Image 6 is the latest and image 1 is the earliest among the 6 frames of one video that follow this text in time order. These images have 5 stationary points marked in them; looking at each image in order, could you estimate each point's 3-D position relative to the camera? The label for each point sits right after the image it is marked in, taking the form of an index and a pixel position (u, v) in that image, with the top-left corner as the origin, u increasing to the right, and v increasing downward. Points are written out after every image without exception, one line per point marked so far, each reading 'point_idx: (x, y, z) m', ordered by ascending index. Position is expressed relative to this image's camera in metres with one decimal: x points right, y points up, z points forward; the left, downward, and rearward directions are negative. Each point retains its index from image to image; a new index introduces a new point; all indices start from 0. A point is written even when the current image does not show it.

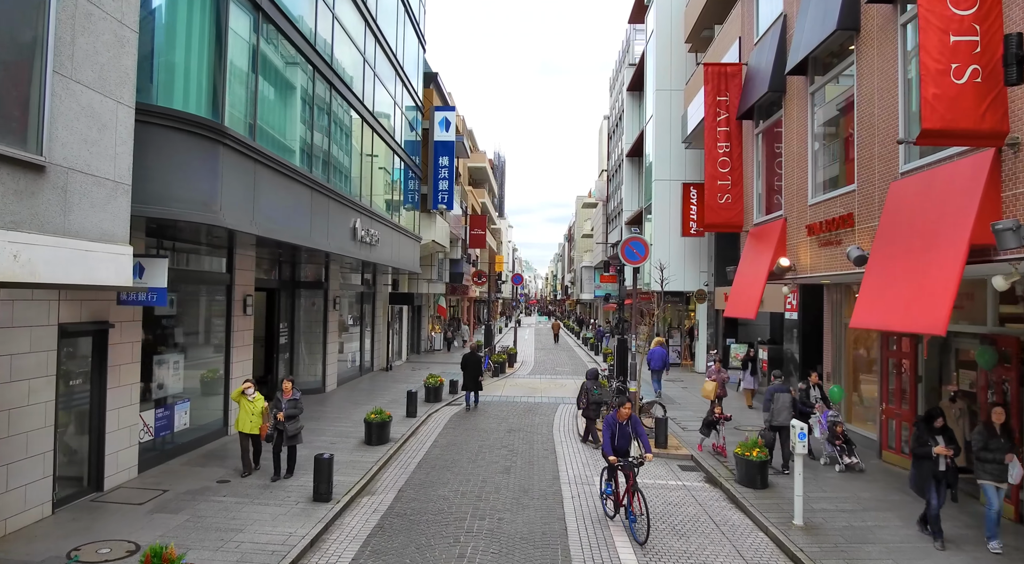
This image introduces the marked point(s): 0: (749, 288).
0: (+4.9, -0.1, +13.4) m
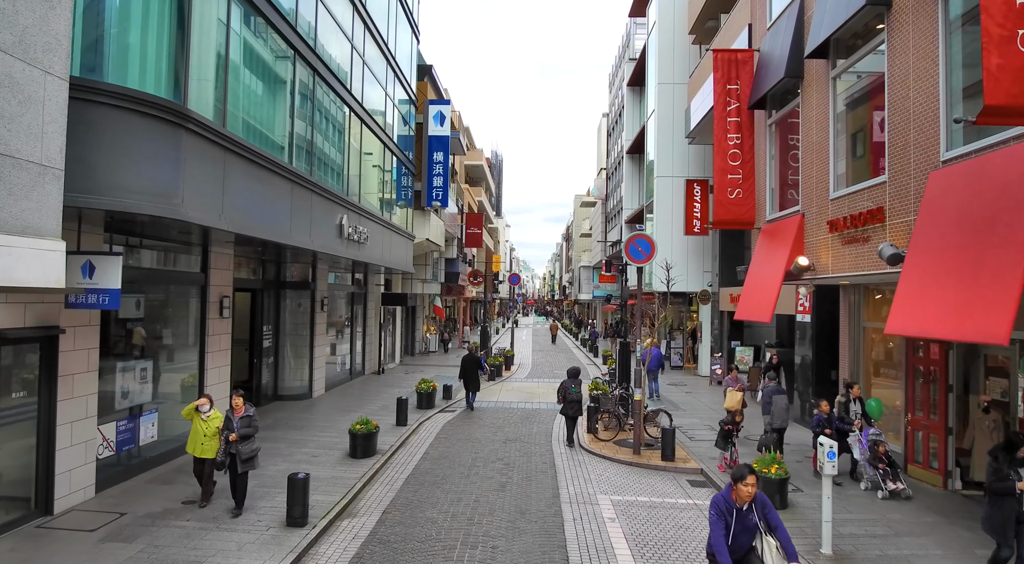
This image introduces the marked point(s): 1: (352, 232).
0: (+4.8, -0.2, +12.5) m
1: (-4.1, +1.3, +16.9) m
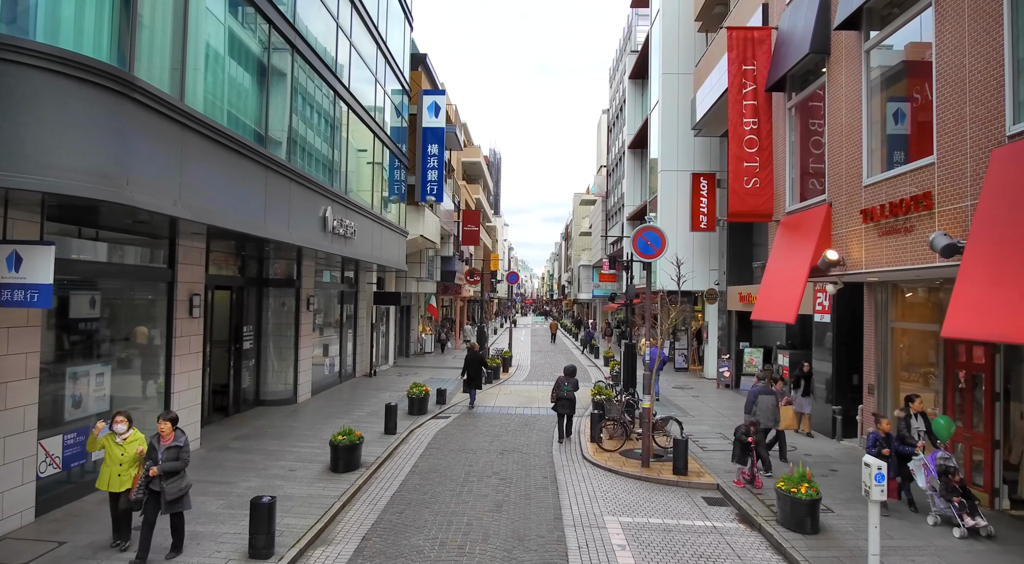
0: (+4.7, -0.1, +11.4) m
1: (-4.2, +1.3, +15.7) m
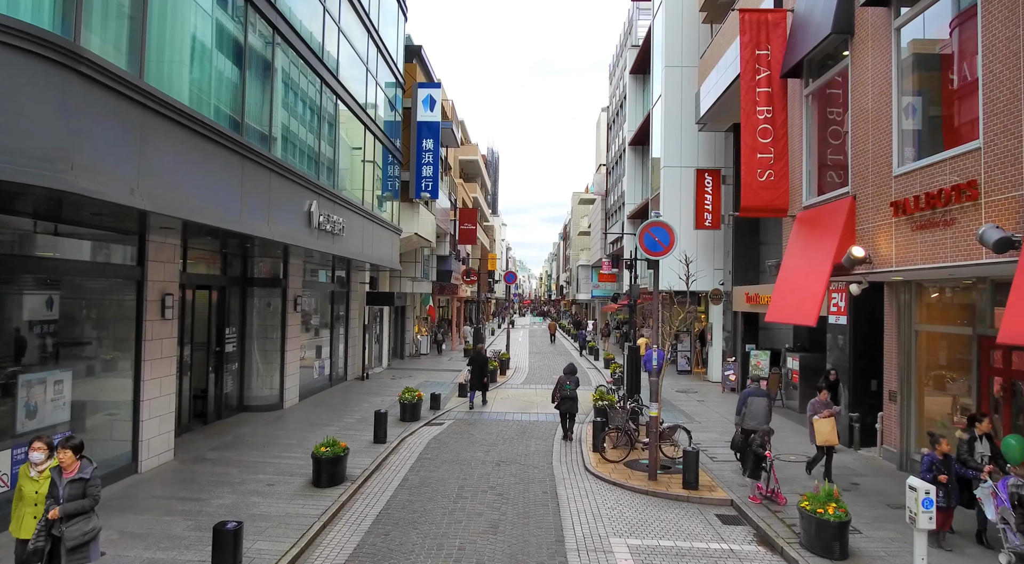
0: (+4.7, -0.1, +10.5) m
1: (-4.2, +1.4, +14.9) m
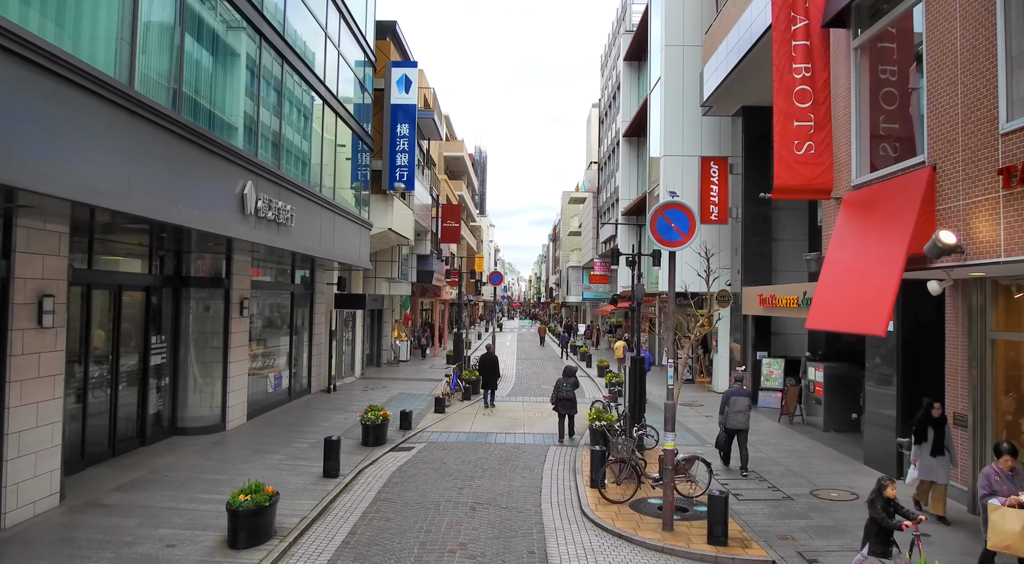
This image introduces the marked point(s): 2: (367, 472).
0: (+4.4, 0.0, +8.2) m
1: (-4.6, +1.4, +12.4) m
2: (-2.6, -3.4, +11.7) m
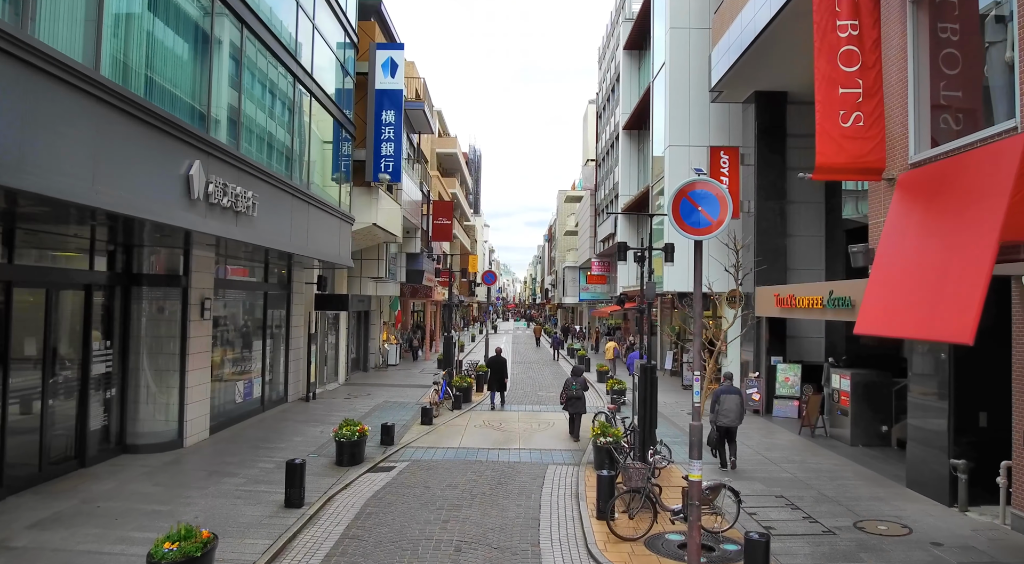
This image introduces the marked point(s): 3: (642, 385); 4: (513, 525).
0: (+4.3, 0.0, +6.7) m
1: (-4.7, +1.4, +10.8) m
2: (-2.7, -3.4, +10.2) m
3: (+2.3, -1.9, +11.6) m
4: (0.0, -3.4, +9.1) m
